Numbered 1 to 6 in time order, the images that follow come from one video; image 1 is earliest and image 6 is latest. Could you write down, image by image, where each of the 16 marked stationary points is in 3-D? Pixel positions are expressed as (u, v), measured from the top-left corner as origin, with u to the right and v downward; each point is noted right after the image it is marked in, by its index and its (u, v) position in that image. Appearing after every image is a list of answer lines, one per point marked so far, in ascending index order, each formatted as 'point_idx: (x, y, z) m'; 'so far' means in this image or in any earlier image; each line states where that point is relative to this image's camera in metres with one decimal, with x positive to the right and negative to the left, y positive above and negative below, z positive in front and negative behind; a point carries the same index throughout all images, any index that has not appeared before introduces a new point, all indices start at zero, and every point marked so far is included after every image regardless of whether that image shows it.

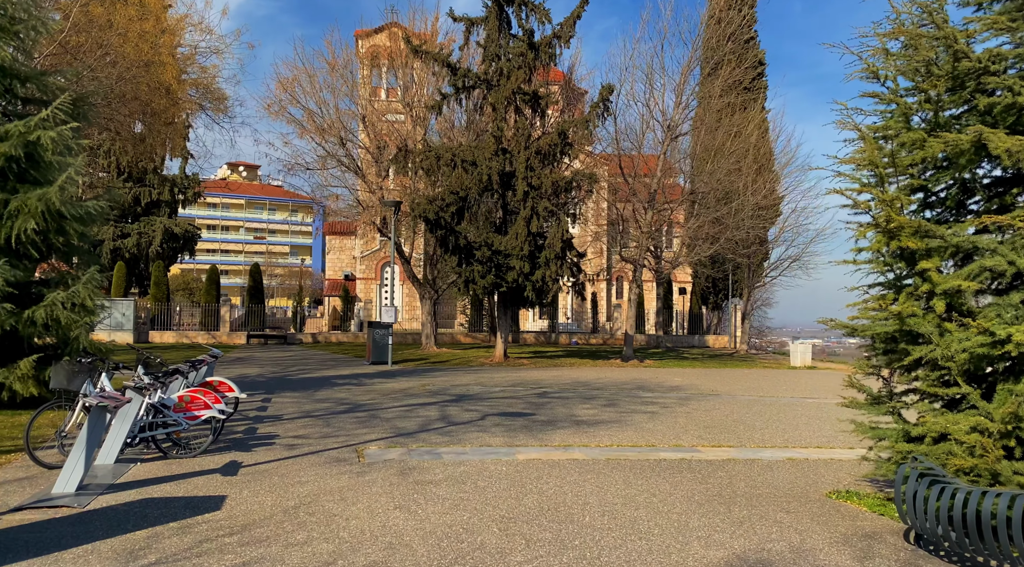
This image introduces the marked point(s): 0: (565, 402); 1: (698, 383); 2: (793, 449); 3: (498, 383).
0: (+0.9, -2.1, +13.7) m
1: (+4.4, -2.4, +18.4) m
2: (+3.3, -2.0, +9.3) m
3: (-0.3, -2.2, +17.3) m
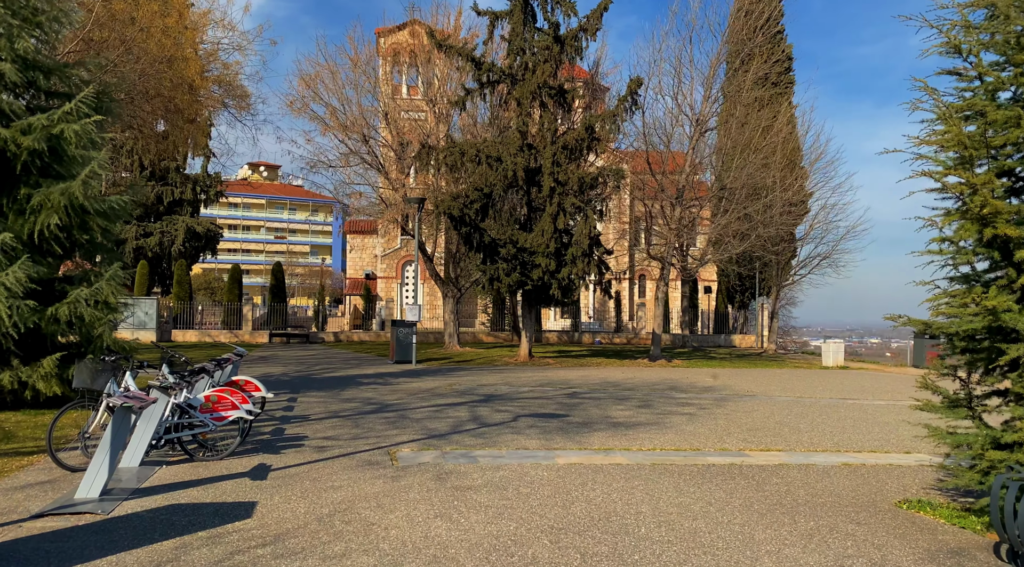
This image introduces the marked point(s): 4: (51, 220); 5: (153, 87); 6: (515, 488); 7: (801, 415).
0: (+1.4, -2.0, +13.3) m
1: (+5.0, -2.3, +17.9) m
2: (+3.7, -1.9, +8.8) m
3: (+0.3, -2.1, +16.9) m
4: (-6.1, +0.8, +10.5) m
5: (-7.7, +4.2, +17.0) m
6: (0.0, -1.7, +6.7) m
7: (+4.5, -2.1, +12.3) m
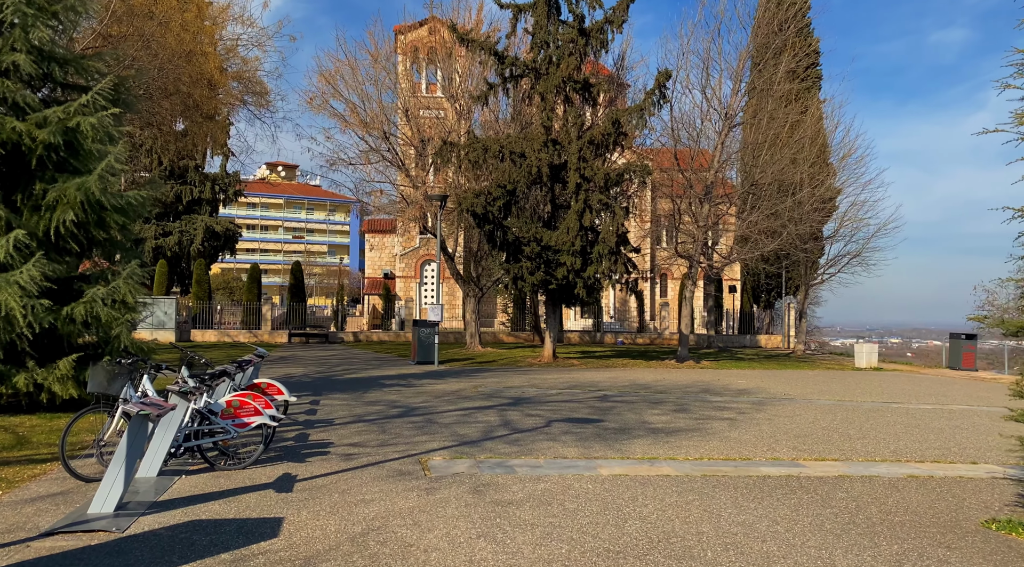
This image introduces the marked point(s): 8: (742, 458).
0: (+1.9, -2.0, +12.8) m
1: (+5.6, -2.3, +17.2) m
2: (+4.1, -1.9, +8.2) m
3: (+0.9, -2.1, +16.4) m
4: (-5.7, +0.9, +10.1) m
5: (-7.2, +4.2, +16.6) m
6: (+0.4, -1.7, +6.2) m
7: (+5.0, -2.0, +11.7) m
8: (+2.4, -1.9, +8.3) m
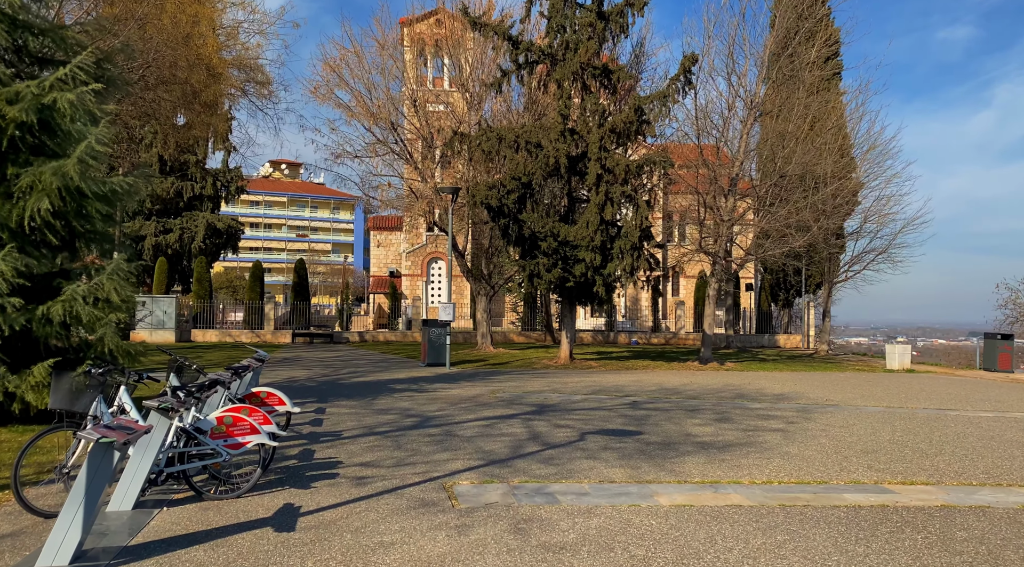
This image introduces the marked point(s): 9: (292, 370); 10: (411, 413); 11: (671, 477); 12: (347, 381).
0: (+2.3, -2.0, +11.6) m
1: (+6.0, -2.2, +16.1) m
2: (+4.5, -1.8, +7.0) m
3: (+1.3, -2.1, +15.2) m
4: (-5.4, +0.9, +9.0) m
5: (-6.8, +4.3, +15.5) m
6: (+0.7, -1.7, +5.0) m
7: (+5.3, -2.0, +10.5) m
8: (+2.8, -1.8, +7.2) m
9: (-5.4, -2.1, +19.2) m
10: (-1.5, -1.9, +11.6) m
11: (+1.5, -1.8, +7.2) m
12: (-3.5, -2.0, +16.6) m
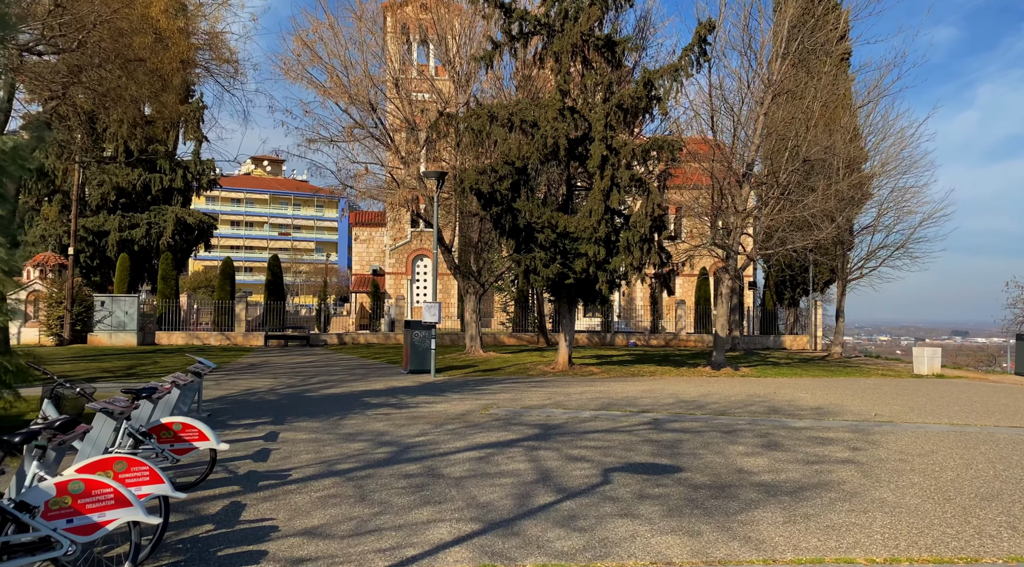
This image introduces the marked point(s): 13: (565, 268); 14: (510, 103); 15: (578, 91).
0: (+2.3, -1.9, +9.4) m
1: (+5.9, -2.1, +13.9) m
2: (+4.5, -1.8, +4.8) m
3: (+1.2, -2.0, +13.0) m
4: (-5.3, +1.0, +6.6) m
5: (-6.9, +4.3, +13.1) m
6: (+0.8, -1.6, +2.8) m
7: (+5.3, -1.9, +8.3) m
8: (+2.8, -1.7, +5.0) m
9: (-5.5, -2.1, +16.9) m
10: (-1.5, -1.8, +9.3) m
11: (+1.5, -1.7, +5.0) m
12: (-3.6, -2.0, +14.3) m
13: (+1.2, +0.4, +18.3) m
14: (0.0, +4.3, +19.1) m
15: (+1.6, +4.6, +18.8) m
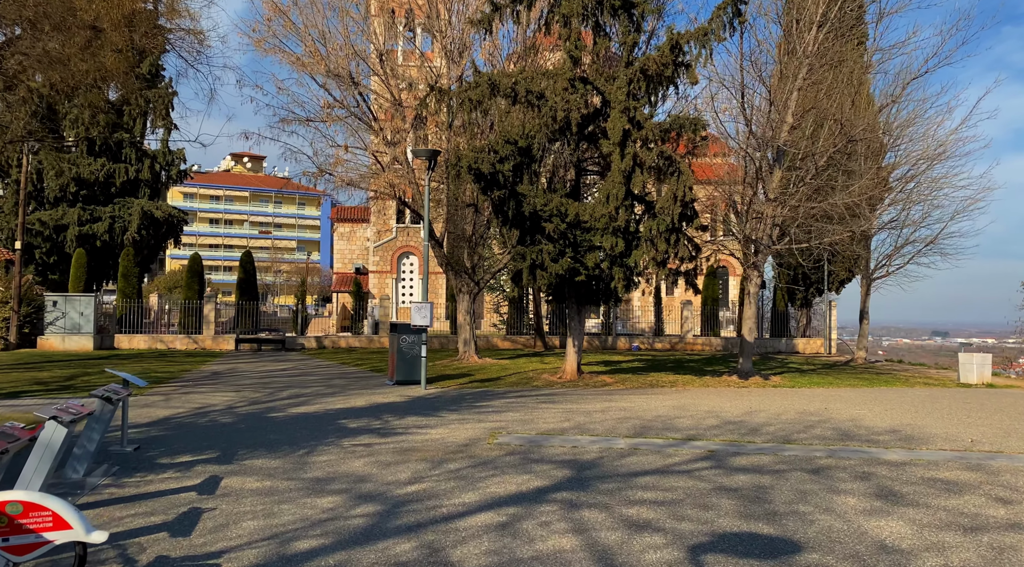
0: (+2.5, -1.8, +6.9) m
1: (+6.0, -2.1, +11.5) m
2: (+4.9, -1.7, +2.5) m
3: (+1.3, -1.9, +10.5) m
4: (-5.0, +1.0, +4.0) m
5: (-6.7, +4.4, +10.5) m
6: (+1.2, -1.5, +0.3) m
7: (+5.6, -1.9, +6.0) m
8: (+3.2, -1.7, +2.5) m
9: (-5.5, -2.0, +14.3) m
10: (-1.3, -1.8, +6.8) m
11: (+1.8, -1.6, +2.5) m
12: (-3.4, -1.9, +11.7) m
13: (+1.3, +0.4, +15.8) m
14: (0.0, +4.4, +16.6) m
15: (+1.7, +4.7, +16.3) m
